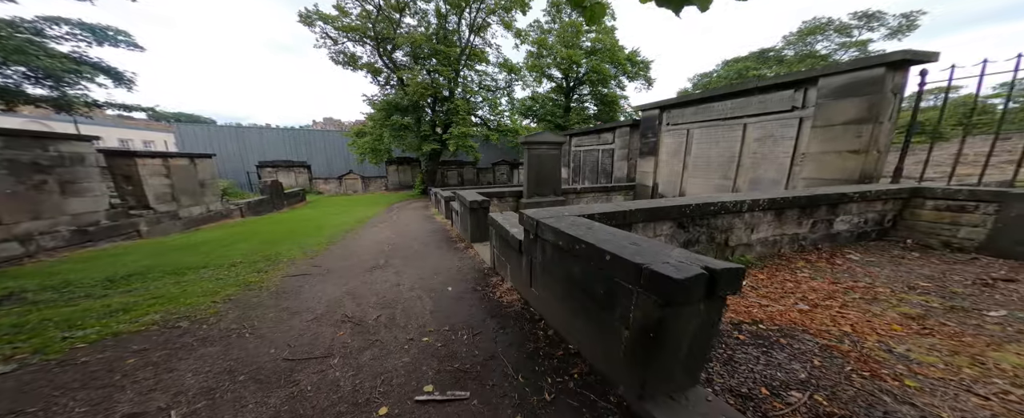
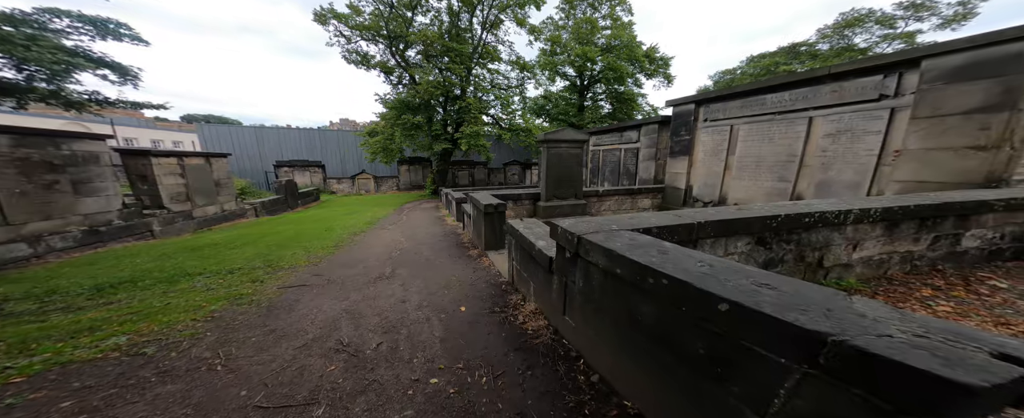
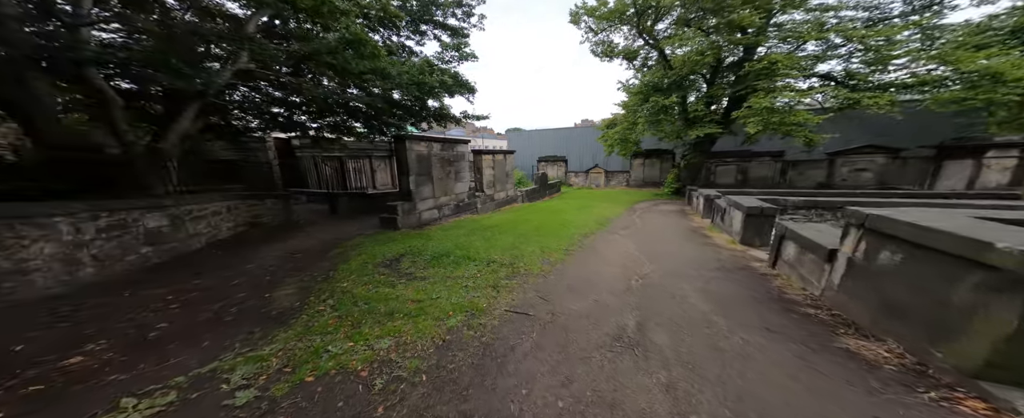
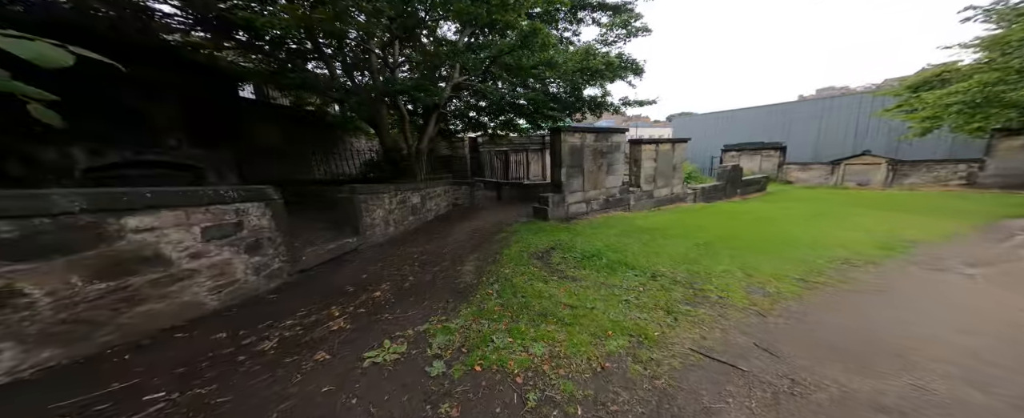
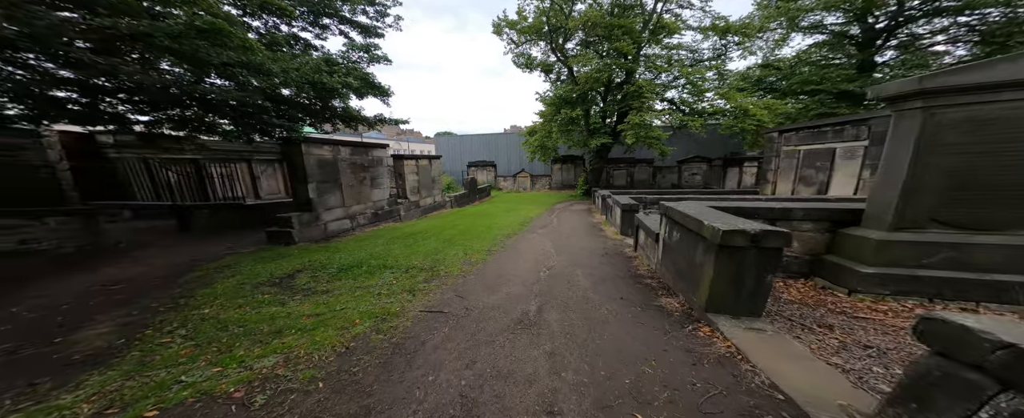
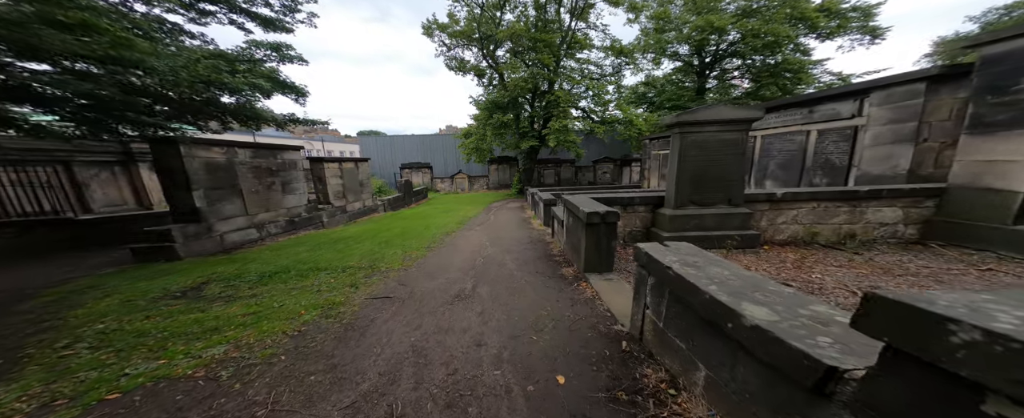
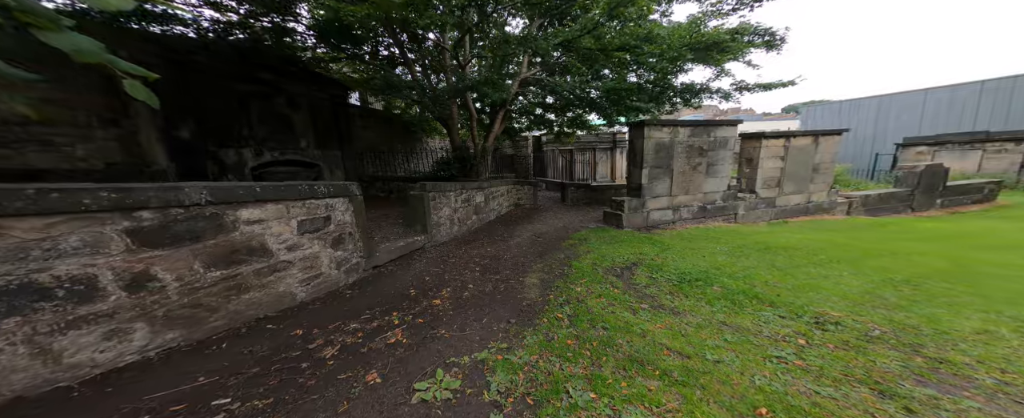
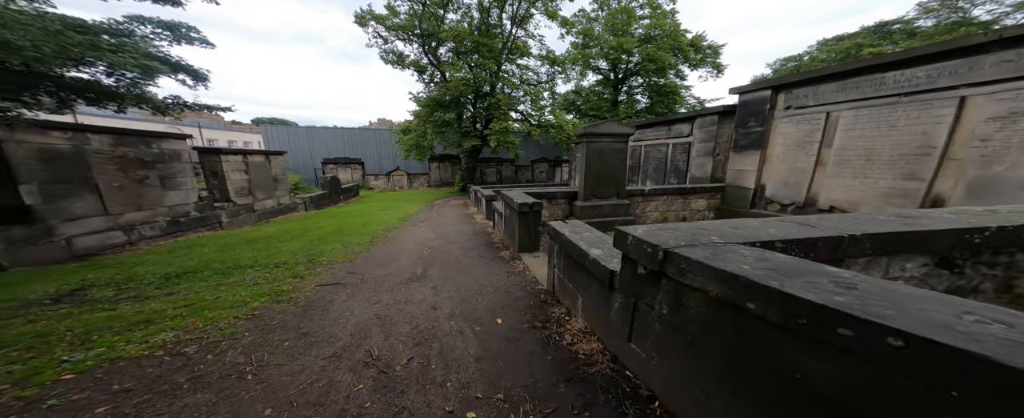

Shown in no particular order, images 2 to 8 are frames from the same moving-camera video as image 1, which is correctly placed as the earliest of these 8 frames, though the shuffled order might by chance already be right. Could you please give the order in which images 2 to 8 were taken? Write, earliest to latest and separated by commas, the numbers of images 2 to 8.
2, 8, 6, 5, 3, 4, 7
